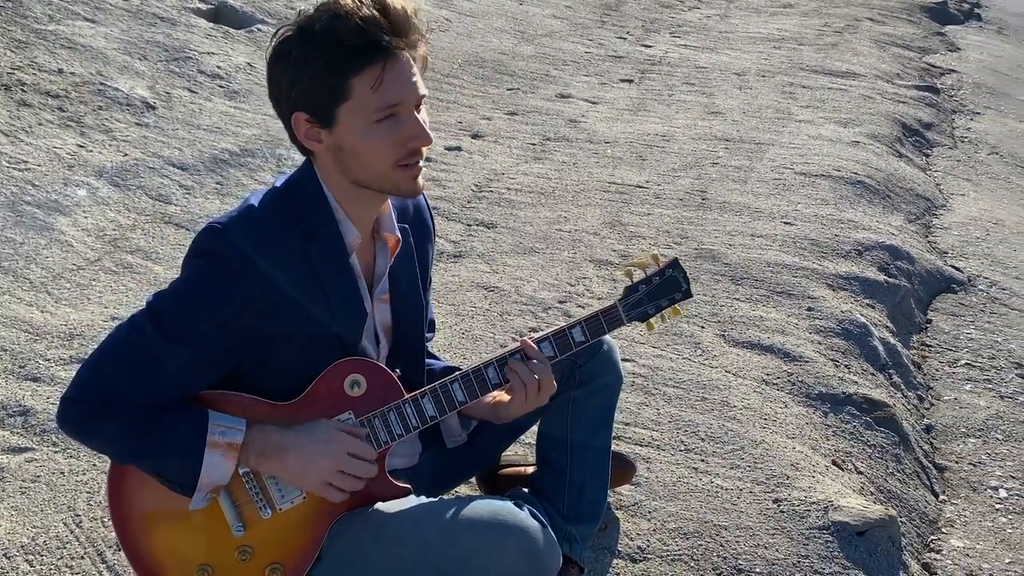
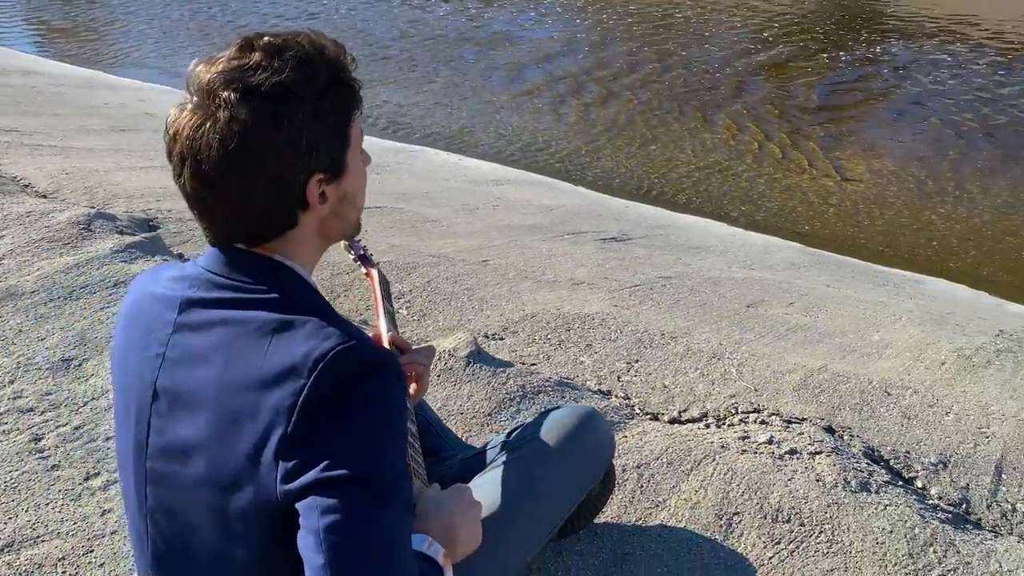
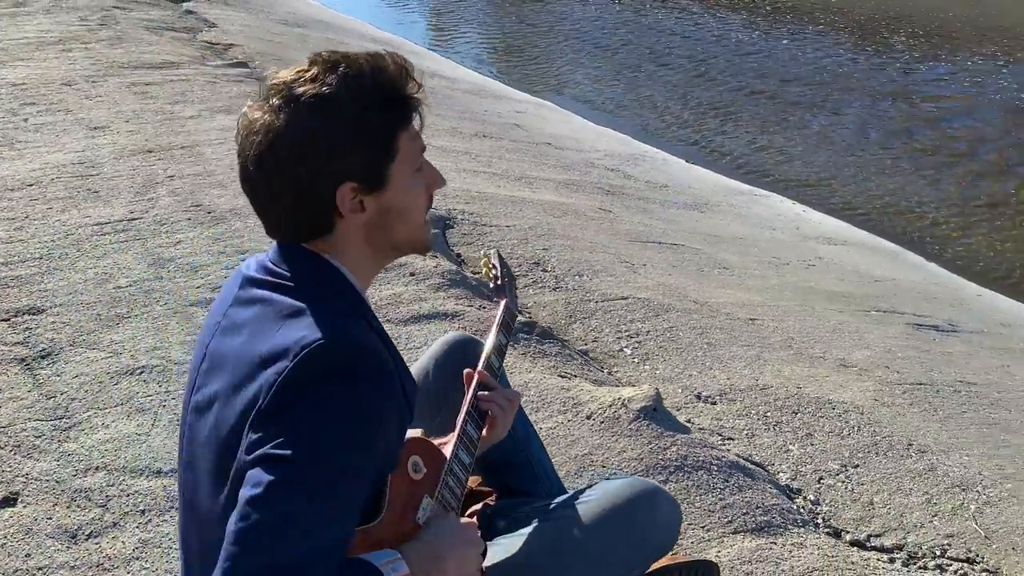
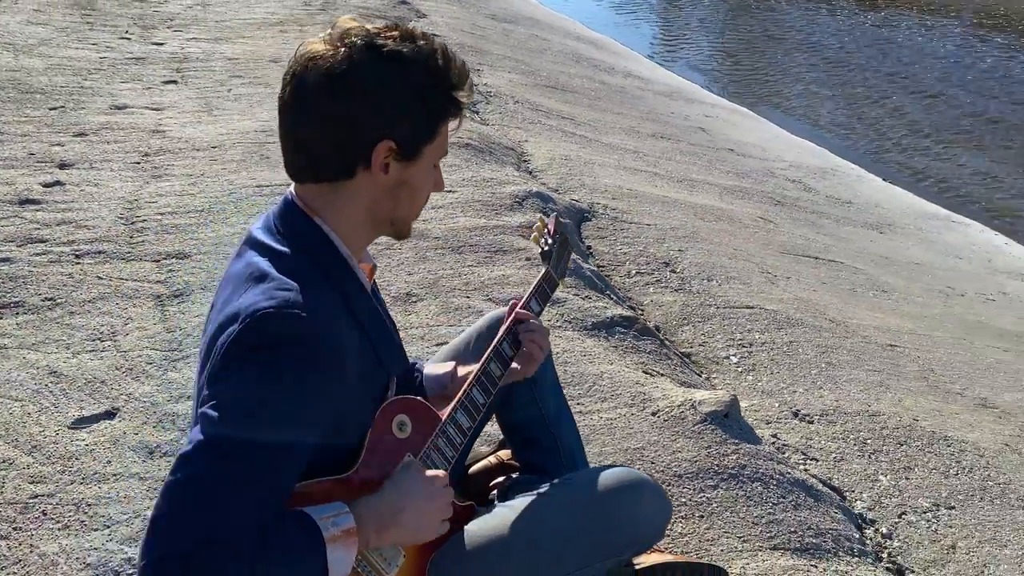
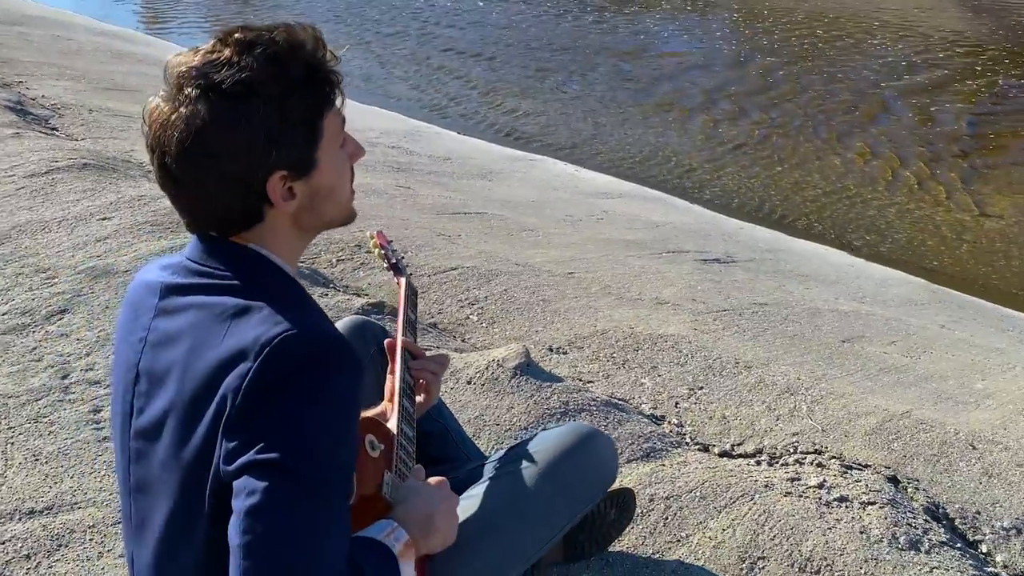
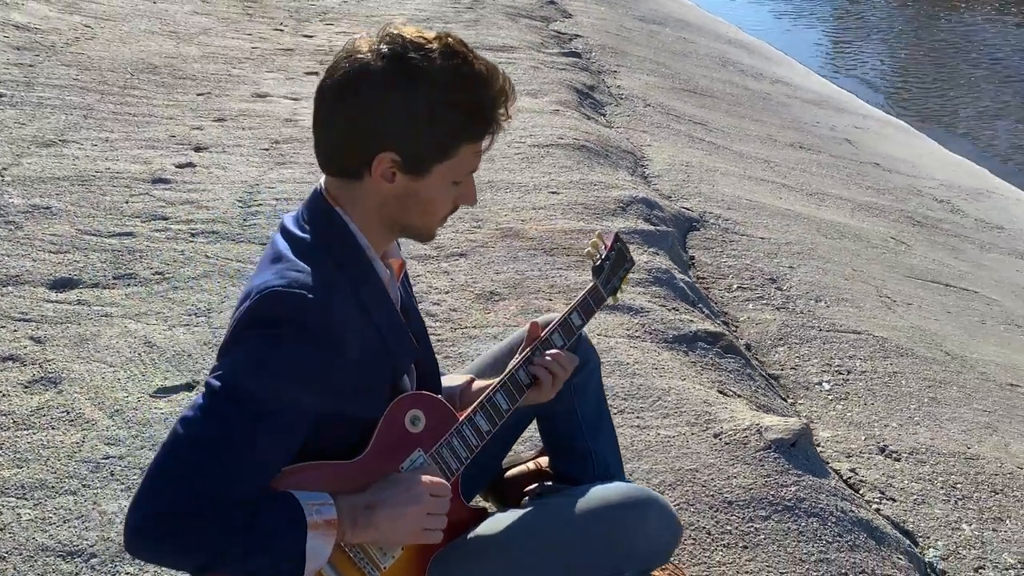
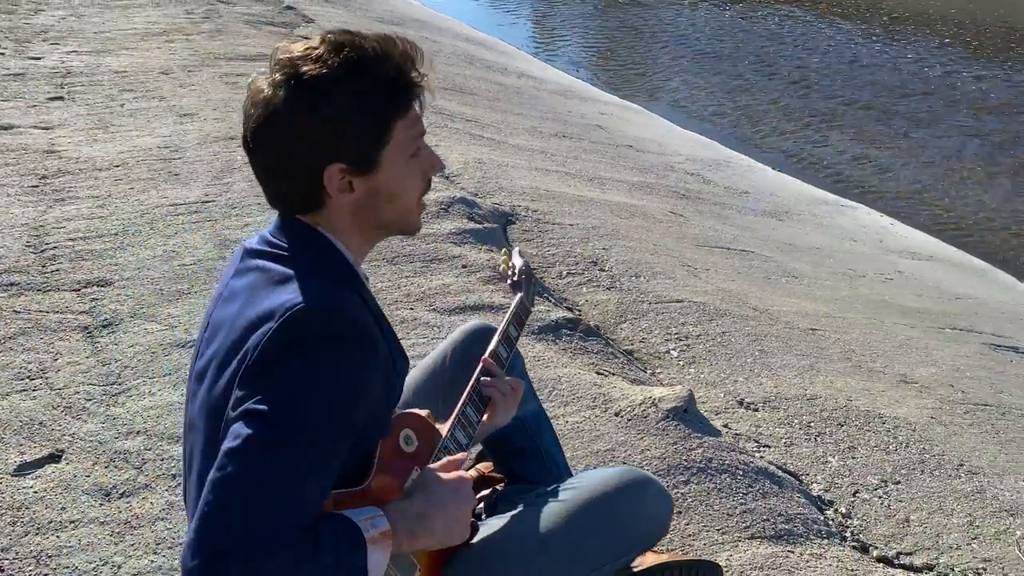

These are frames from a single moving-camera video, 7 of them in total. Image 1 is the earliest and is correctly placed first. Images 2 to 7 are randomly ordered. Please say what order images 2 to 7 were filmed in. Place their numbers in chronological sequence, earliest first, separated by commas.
6, 4, 7, 3, 5, 2
